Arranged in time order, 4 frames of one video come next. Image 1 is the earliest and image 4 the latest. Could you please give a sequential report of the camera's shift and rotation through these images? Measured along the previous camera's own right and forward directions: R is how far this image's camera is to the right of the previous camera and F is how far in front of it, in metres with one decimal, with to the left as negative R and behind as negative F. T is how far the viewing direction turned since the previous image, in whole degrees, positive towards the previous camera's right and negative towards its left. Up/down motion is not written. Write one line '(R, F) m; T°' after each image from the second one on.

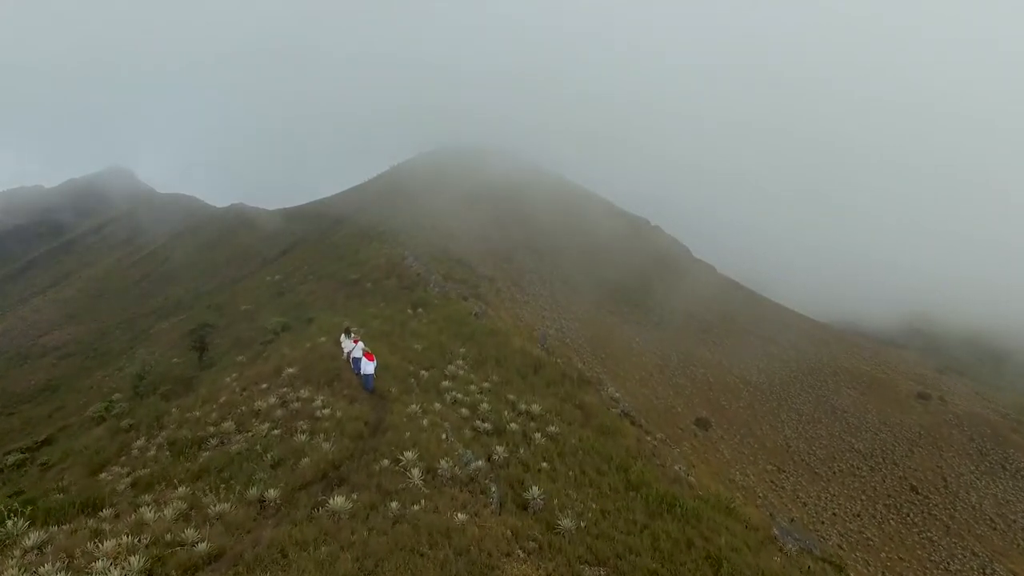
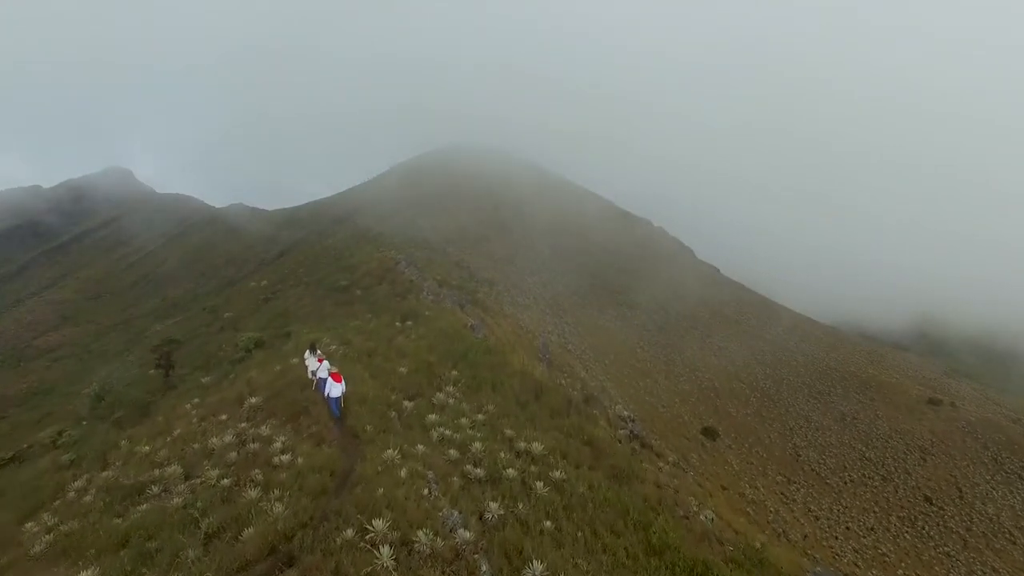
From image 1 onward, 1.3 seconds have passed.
(0.0, +1.3) m; 0°
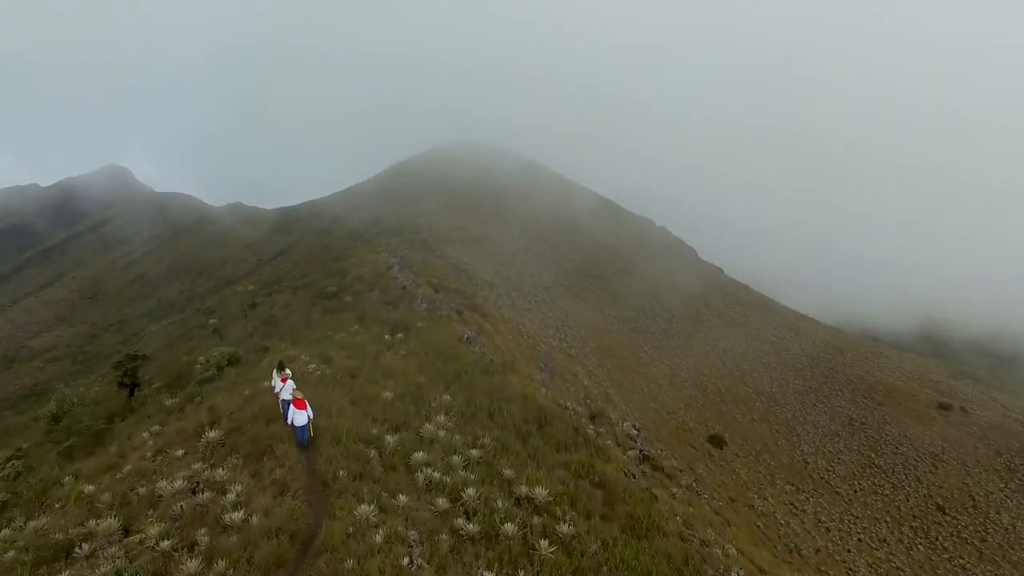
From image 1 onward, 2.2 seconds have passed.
(0.0, +1.1) m; 0°
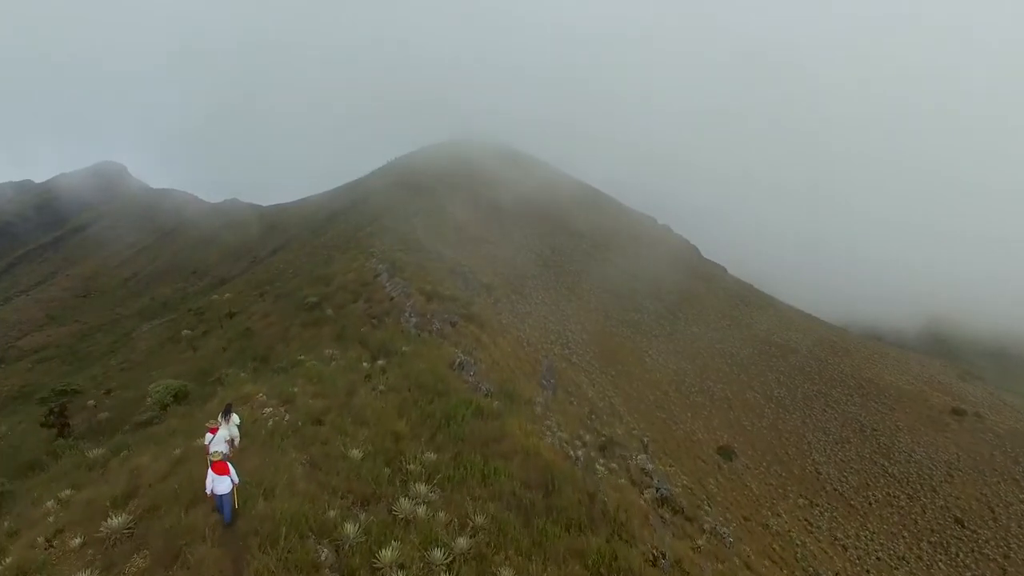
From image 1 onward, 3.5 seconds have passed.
(0.0, +1.7) m; 0°
